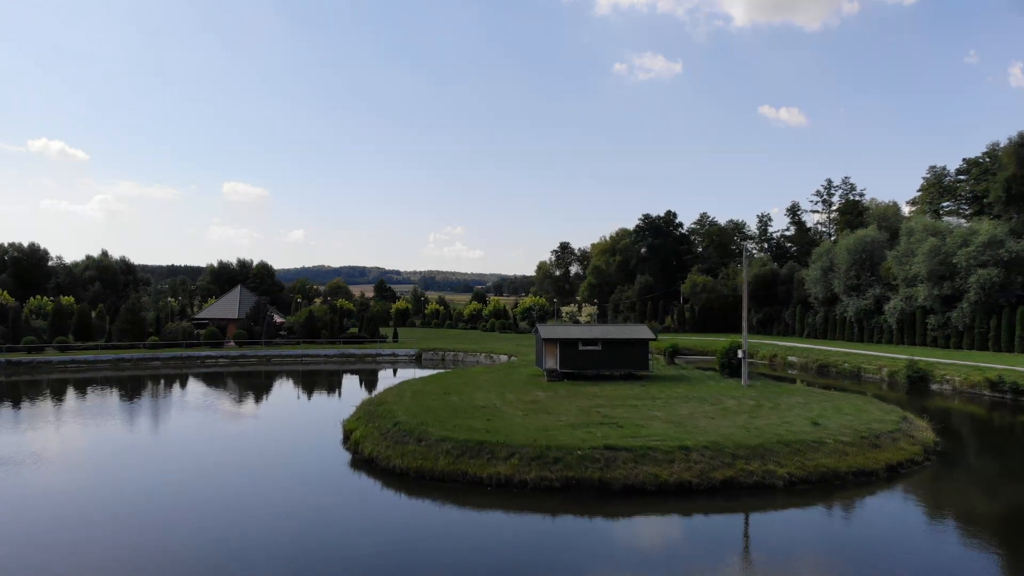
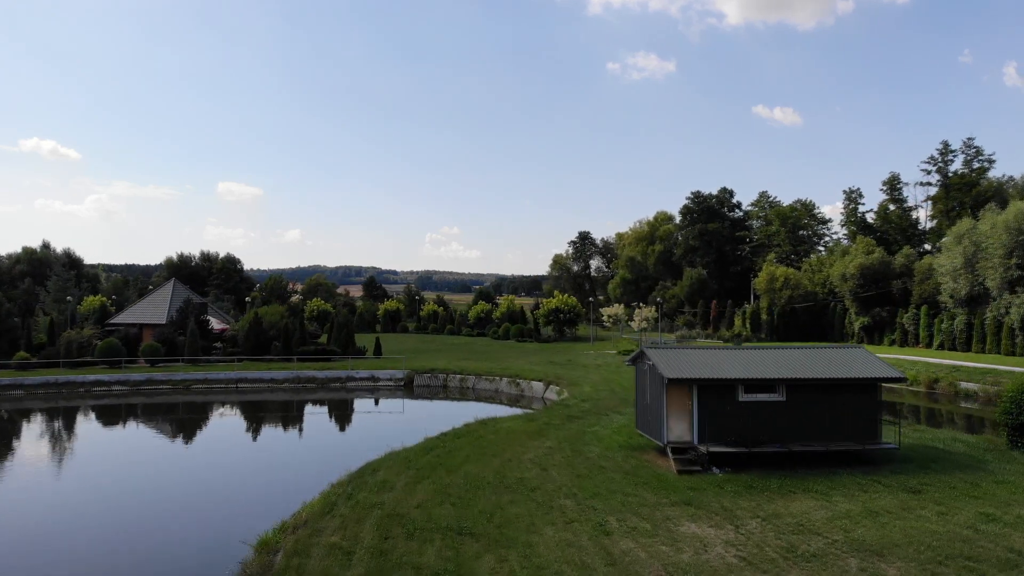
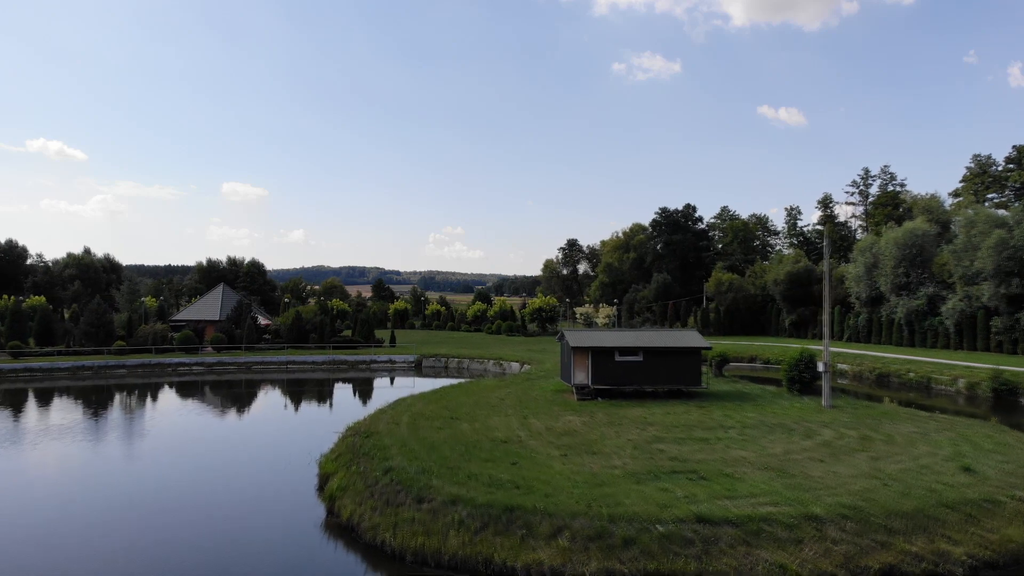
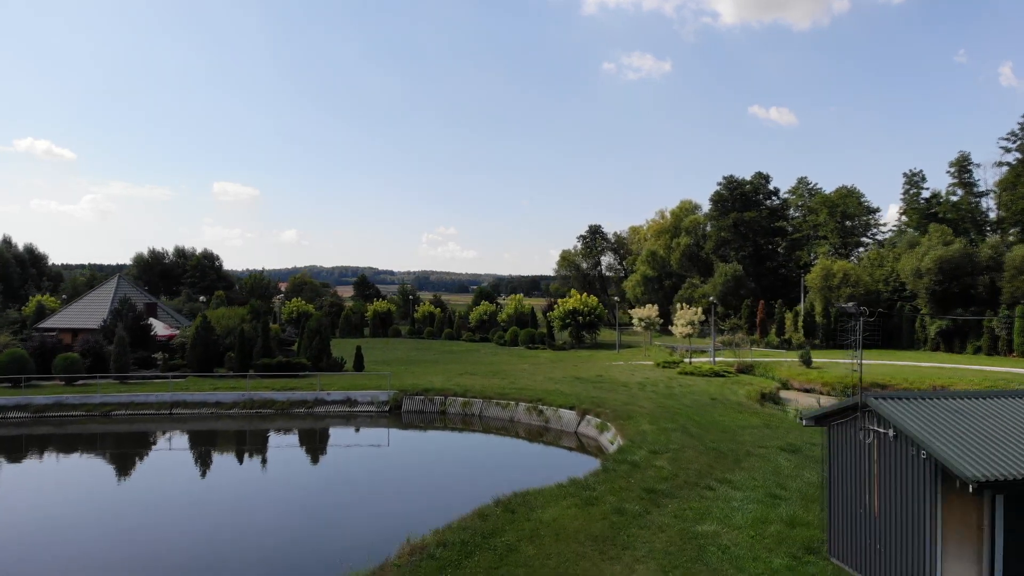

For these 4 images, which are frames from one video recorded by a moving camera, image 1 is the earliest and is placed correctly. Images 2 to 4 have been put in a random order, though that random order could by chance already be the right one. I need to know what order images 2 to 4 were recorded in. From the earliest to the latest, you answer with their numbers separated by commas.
3, 2, 4
